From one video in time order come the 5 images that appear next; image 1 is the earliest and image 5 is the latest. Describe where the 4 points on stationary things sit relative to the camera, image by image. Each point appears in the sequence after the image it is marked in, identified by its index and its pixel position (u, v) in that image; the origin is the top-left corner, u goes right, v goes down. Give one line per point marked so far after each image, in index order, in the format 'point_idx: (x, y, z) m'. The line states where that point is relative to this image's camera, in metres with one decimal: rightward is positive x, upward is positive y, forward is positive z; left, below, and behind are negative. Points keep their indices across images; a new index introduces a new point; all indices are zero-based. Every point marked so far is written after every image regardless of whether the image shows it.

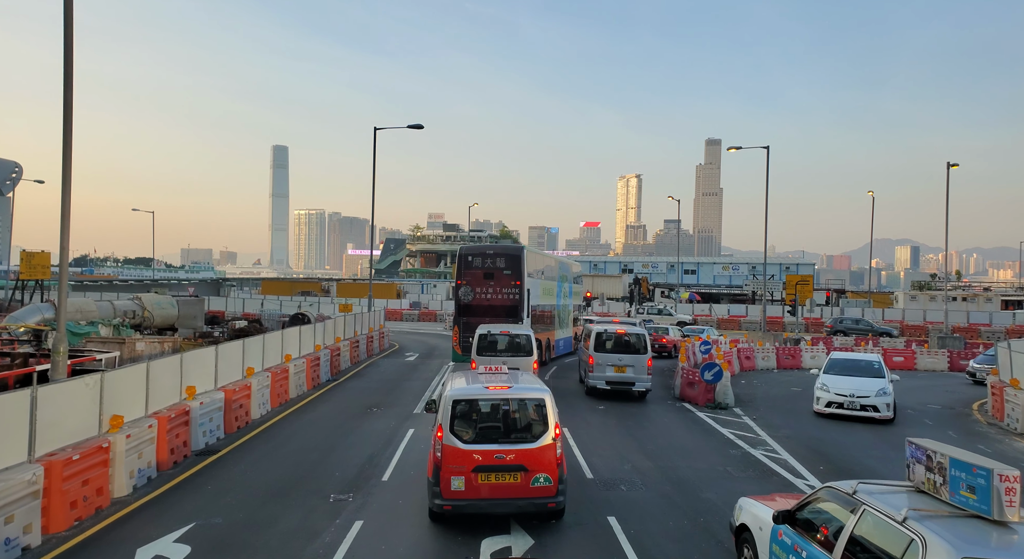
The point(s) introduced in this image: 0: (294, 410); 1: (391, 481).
0: (-4.9, -2.9, +15.8) m
1: (-1.8, -3.0, +10.4) m
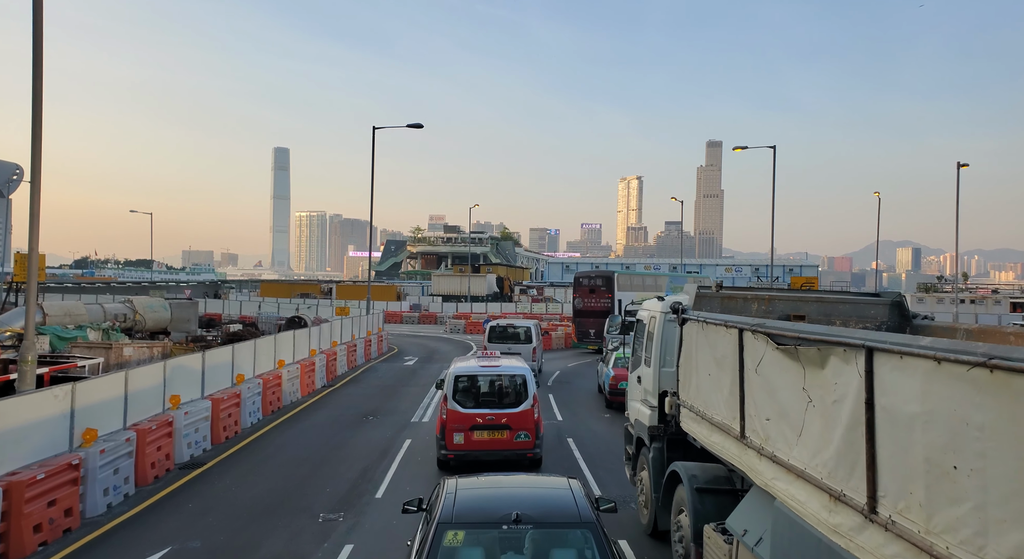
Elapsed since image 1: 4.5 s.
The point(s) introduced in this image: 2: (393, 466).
0: (-4.8, -3.0, +15.2) m
1: (-1.8, -3.0, +9.9) m
2: (-1.9, -3.0, +11.3) m
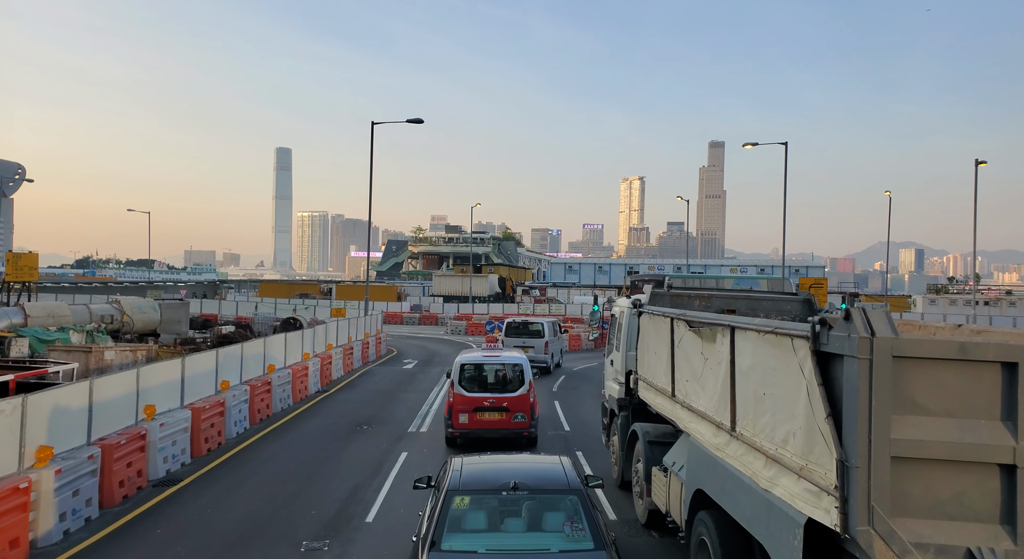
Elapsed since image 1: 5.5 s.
0: (-4.8, -3.0, +14.4) m
1: (-1.7, -3.0, +9.1) m
2: (-1.8, -3.0, +10.5) m
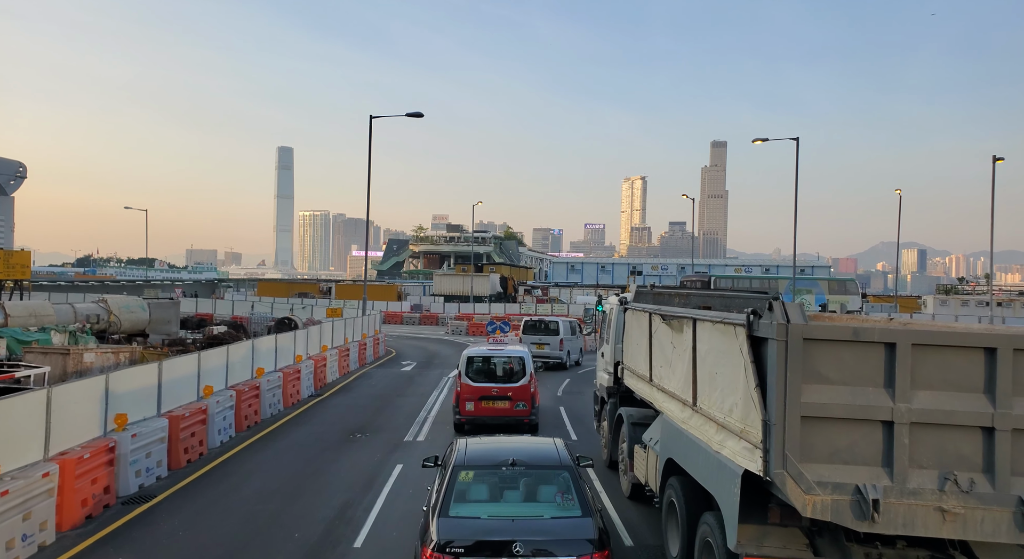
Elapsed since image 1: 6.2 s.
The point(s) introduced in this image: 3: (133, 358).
0: (-4.7, -3.0, +13.7) m
1: (-1.7, -3.0, +8.3) m
2: (-1.8, -3.0, +9.8) m
3: (-8.0, -1.7, +15.3) m
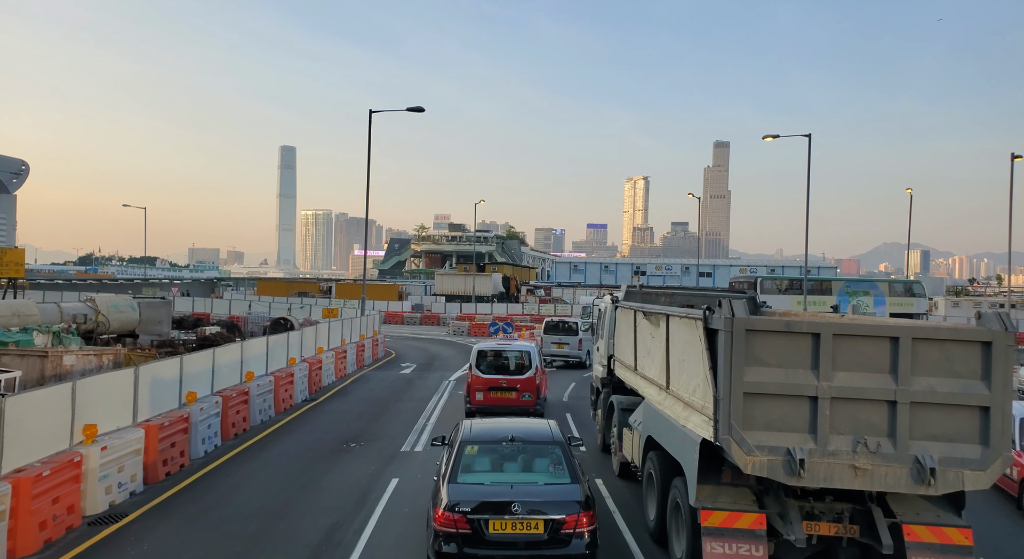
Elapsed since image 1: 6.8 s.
0: (-4.7, -2.9, +13.0) m
1: (-1.6, -3.0, +7.6) m
2: (-1.7, -3.0, +9.1) m
3: (-7.9, -1.6, +14.6) m
